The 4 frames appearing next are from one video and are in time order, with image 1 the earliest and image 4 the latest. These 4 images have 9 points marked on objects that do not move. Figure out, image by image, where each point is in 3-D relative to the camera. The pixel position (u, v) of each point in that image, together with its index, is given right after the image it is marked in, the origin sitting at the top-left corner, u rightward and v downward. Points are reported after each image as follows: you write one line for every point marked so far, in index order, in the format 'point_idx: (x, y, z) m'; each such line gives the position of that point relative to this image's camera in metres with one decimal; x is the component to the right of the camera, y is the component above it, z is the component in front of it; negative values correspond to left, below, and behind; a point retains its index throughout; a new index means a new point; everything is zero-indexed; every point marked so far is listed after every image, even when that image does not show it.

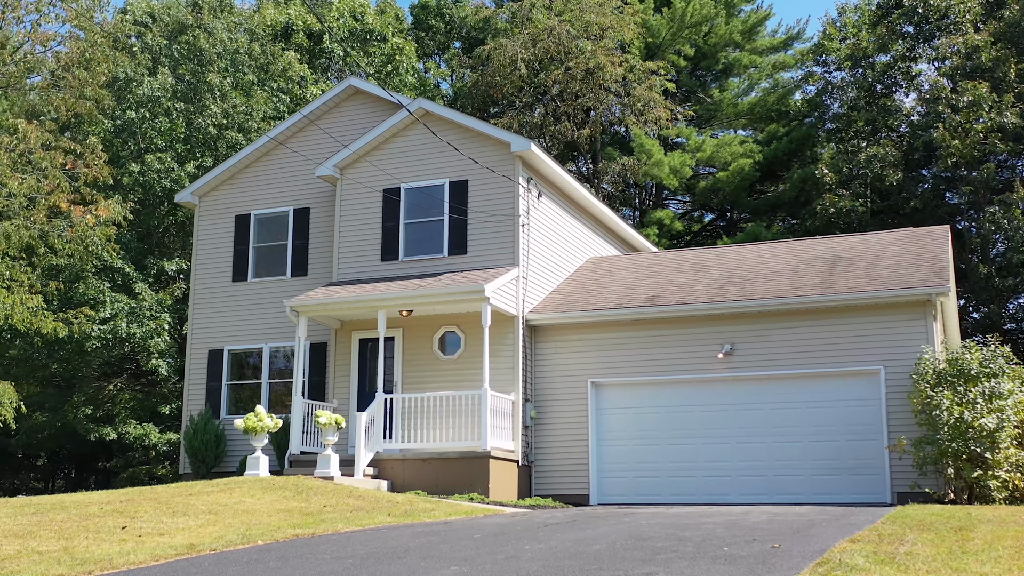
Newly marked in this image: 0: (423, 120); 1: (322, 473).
0: (-2.0, +3.0, +19.6) m
1: (-2.9, -2.8, +15.7) m
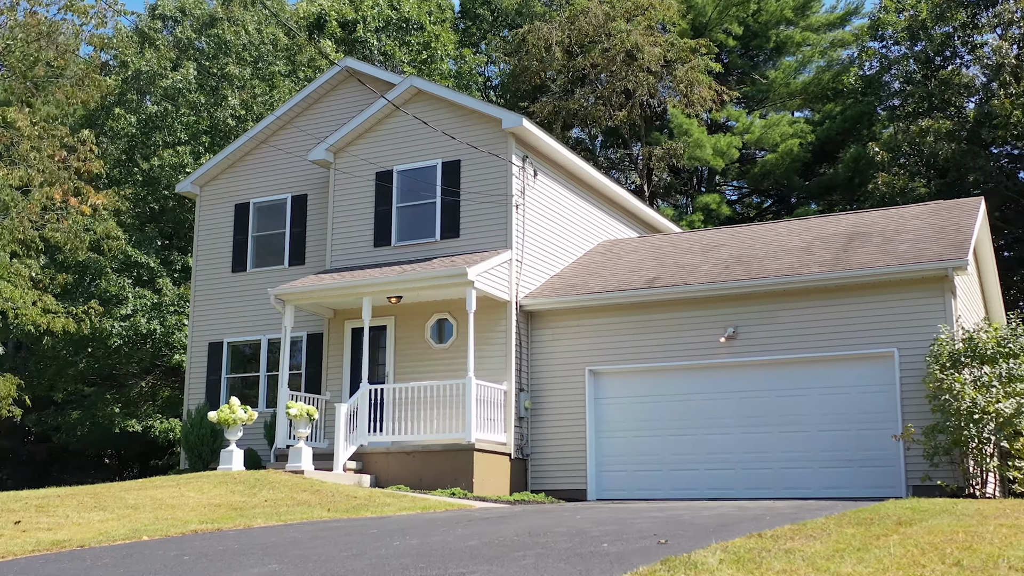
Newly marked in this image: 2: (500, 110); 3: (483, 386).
0: (-2.0, +3.2, +18.9) m
1: (-3.2, -2.6, +15.0) m
2: (-0.2, +3.0, +17.6) m
3: (-0.5, -1.5, +16.3) m
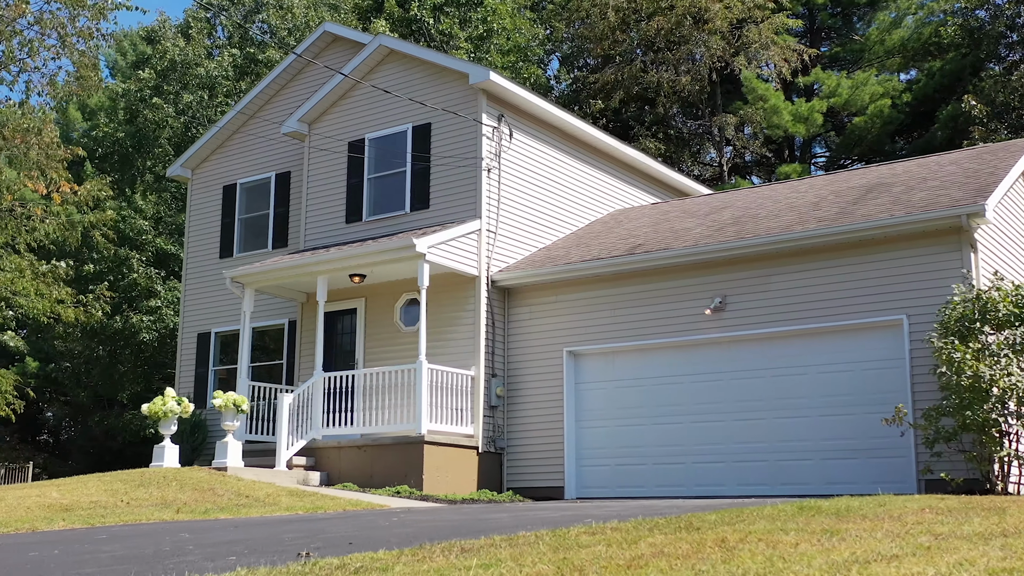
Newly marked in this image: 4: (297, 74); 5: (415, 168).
0: (-2.3, +3.5, +17.3) m
1: (-3.8, -2.3, +13.6) m
2: (-0.7, +3.4, +15.8) m
3: (-1.0, -1.2, +14.6) m
4: (-4.0, +4.0, +19.3) m
5: (-1.5, +1.9, +16.5) m
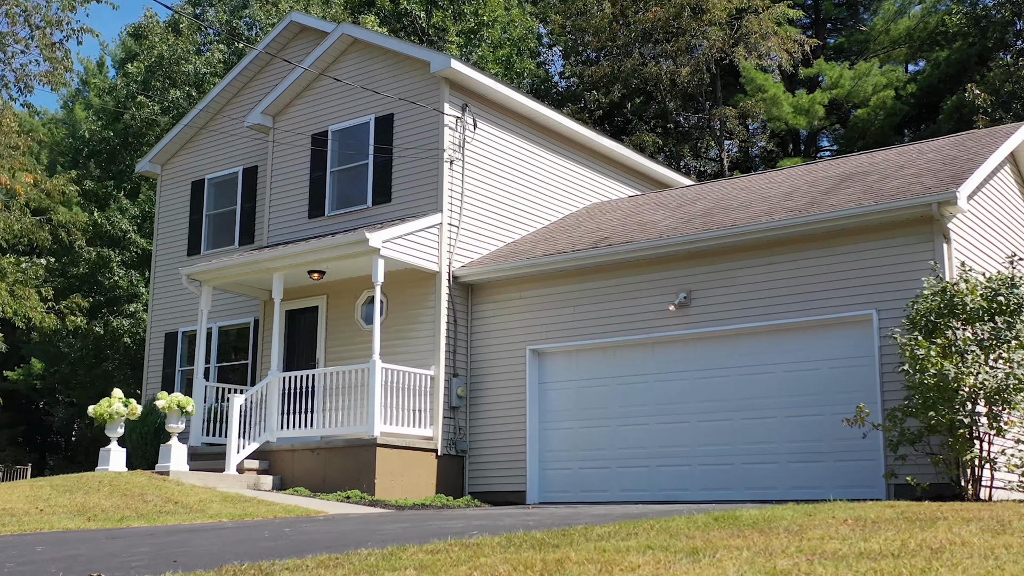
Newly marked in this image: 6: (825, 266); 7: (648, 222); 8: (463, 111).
0: (-2.8, +3.6, +16.8) m
1: (-4.4, -2.3, +13.1) m
2: (-1.3, +3.4, +15.2) m
3: (-1.6, -1.1, +14.0) m
4: (-4.5, +4.0, +18.8) m
5: (-2.1, +1.9, +15.9) m
6: (+3.7, +0.3, +12.2) m
7: (+1.9, +0.9, +14.6) m
8: (-0.7, +2.7, +15.6) m
